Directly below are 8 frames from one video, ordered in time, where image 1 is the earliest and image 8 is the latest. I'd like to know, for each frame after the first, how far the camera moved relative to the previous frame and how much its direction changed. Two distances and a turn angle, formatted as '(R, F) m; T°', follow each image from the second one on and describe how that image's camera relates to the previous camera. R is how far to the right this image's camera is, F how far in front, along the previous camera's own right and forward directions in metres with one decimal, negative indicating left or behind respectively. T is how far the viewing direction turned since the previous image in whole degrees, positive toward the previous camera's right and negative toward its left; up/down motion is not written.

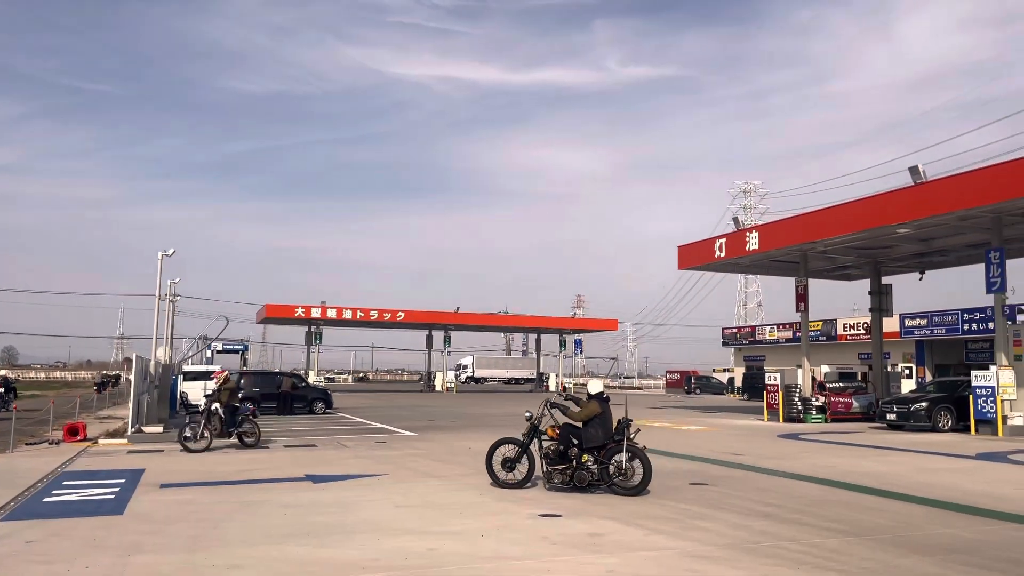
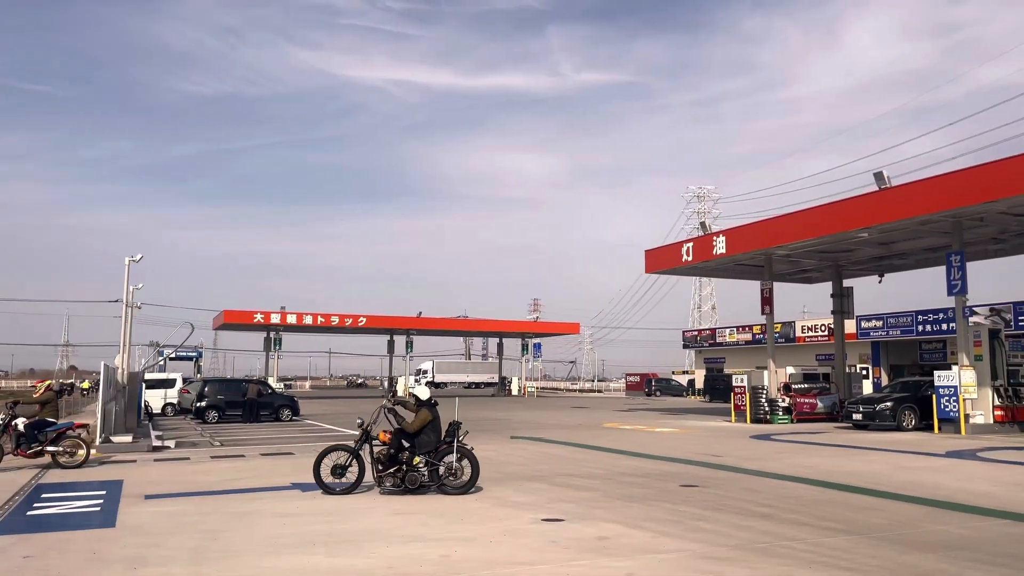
(-0.5, 0.0) m; +3°
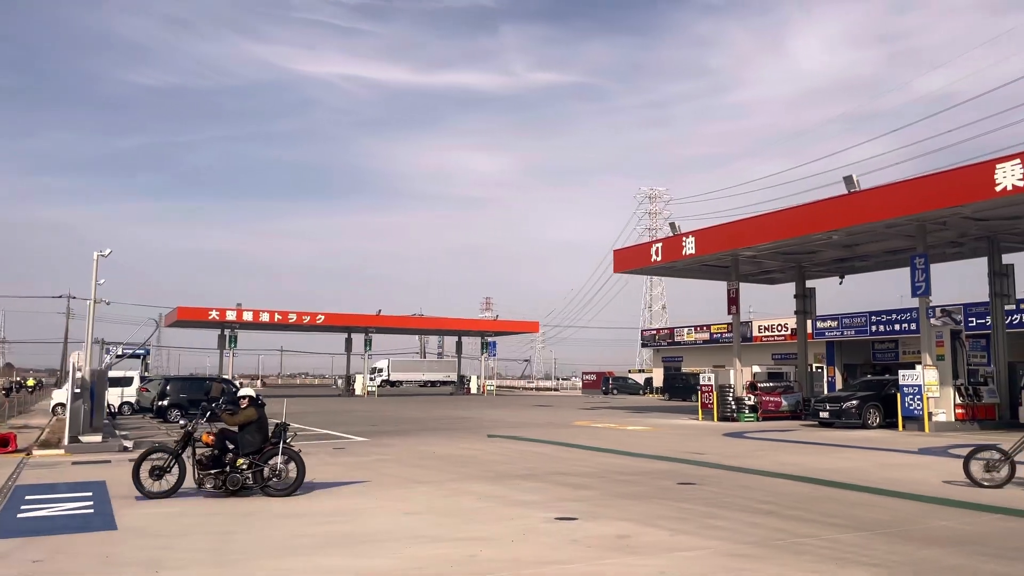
(-0.6, 0.0) m; +3°
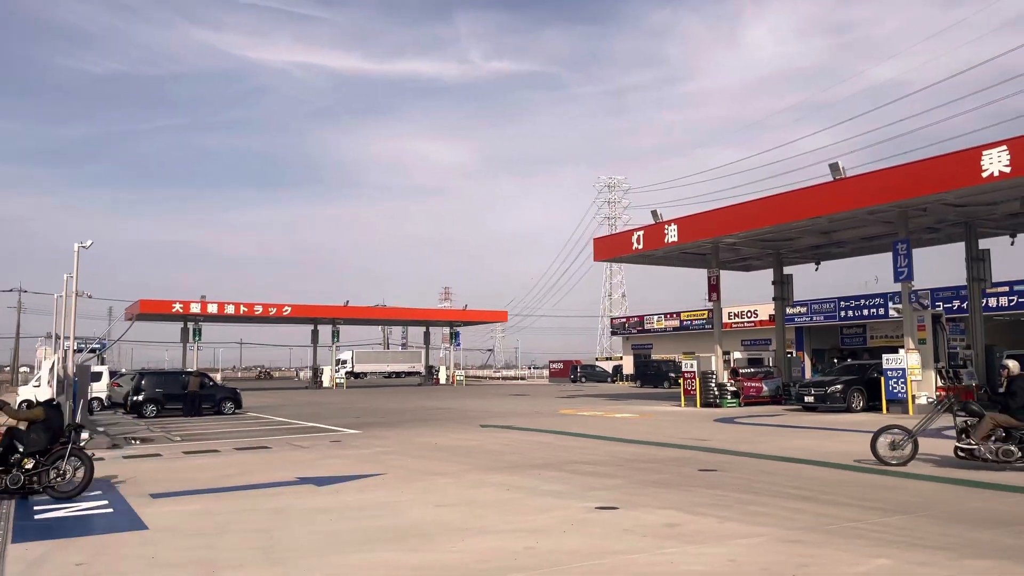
(-0.8, +0.1) m; +3°
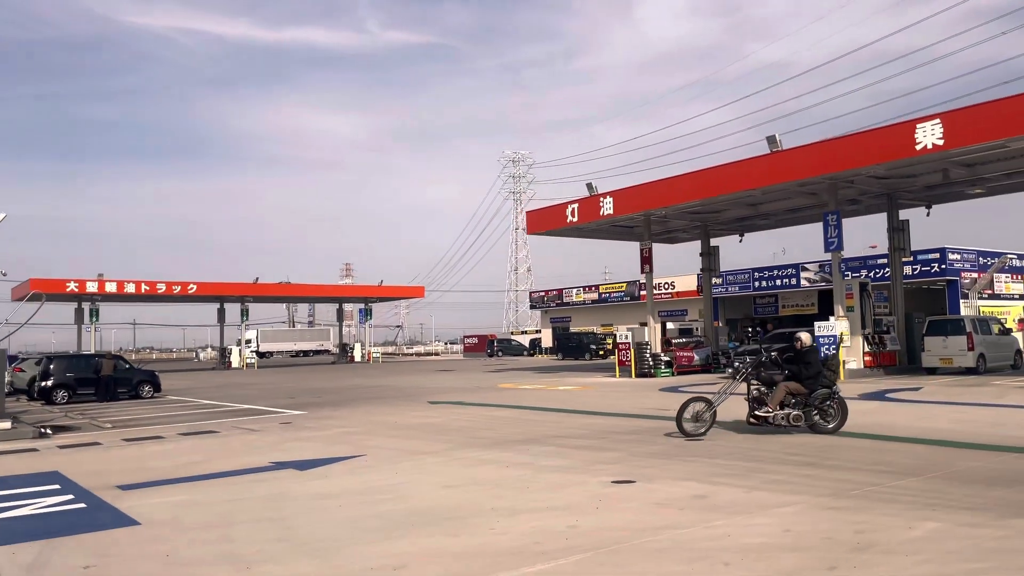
(-1.1, +0.4) m; +7°
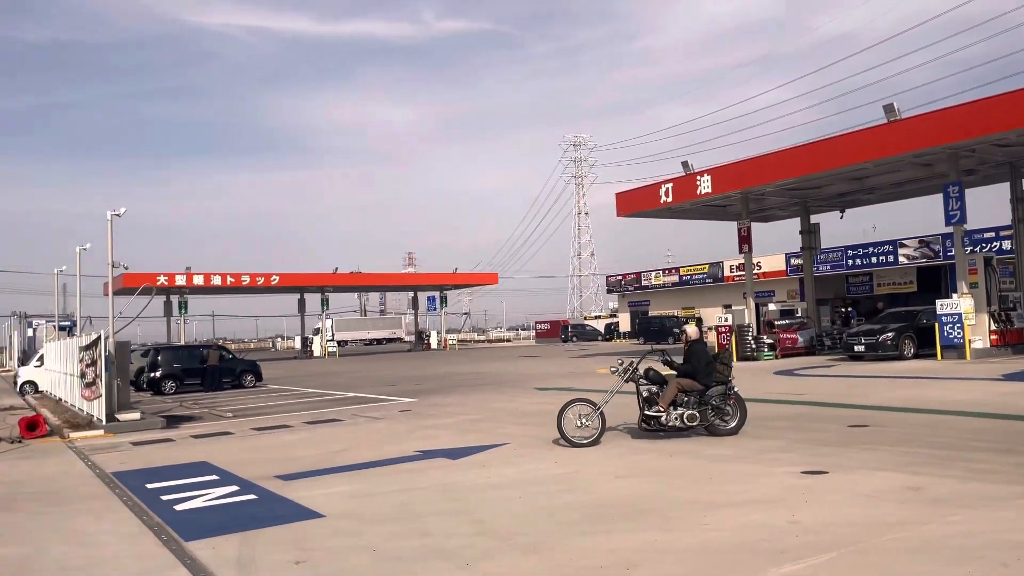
(-1.1, +0.4) m; -5°
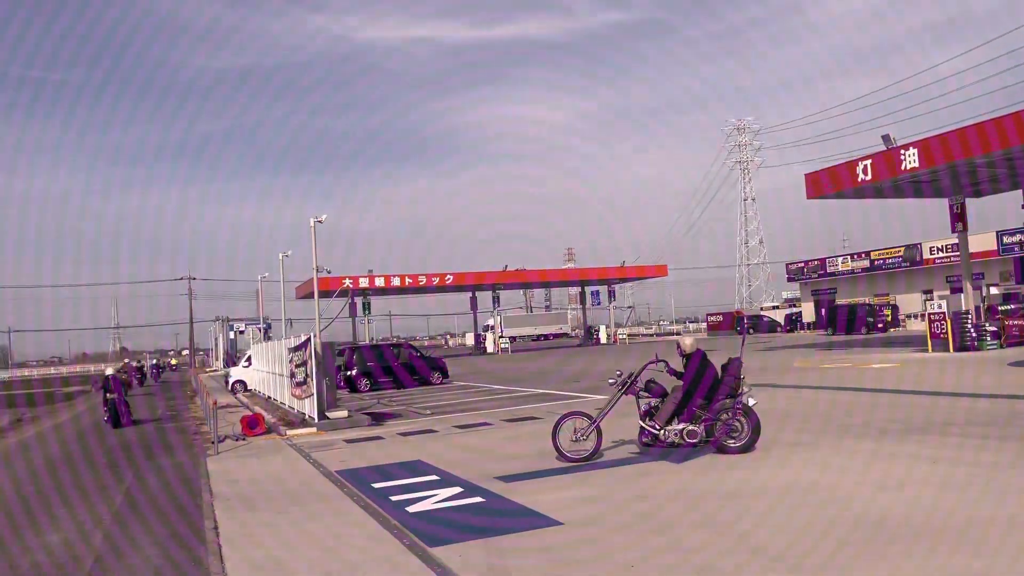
(-0.7, +0.4) m; -11°
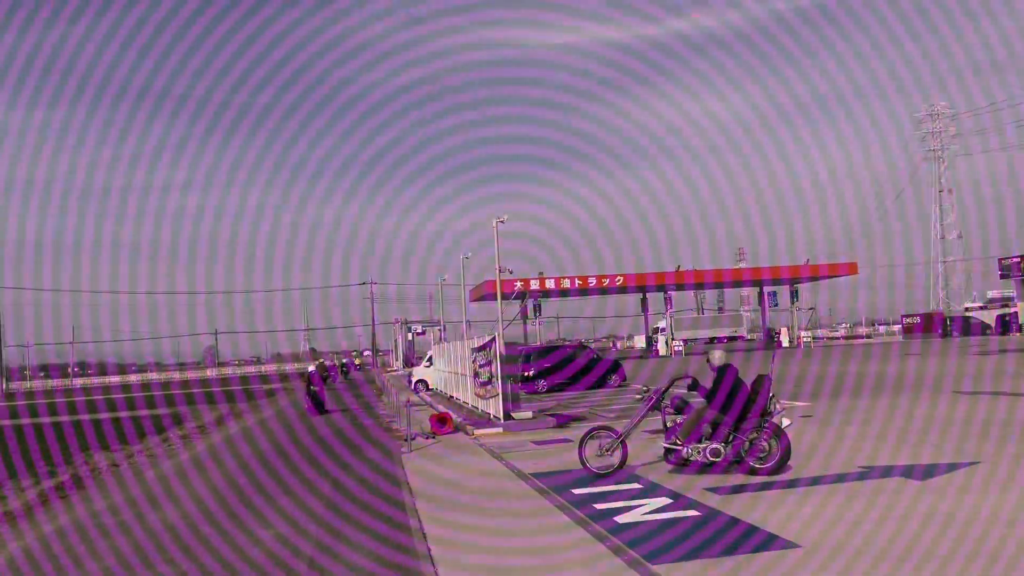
(-0.4, +0.5) m; -12°
